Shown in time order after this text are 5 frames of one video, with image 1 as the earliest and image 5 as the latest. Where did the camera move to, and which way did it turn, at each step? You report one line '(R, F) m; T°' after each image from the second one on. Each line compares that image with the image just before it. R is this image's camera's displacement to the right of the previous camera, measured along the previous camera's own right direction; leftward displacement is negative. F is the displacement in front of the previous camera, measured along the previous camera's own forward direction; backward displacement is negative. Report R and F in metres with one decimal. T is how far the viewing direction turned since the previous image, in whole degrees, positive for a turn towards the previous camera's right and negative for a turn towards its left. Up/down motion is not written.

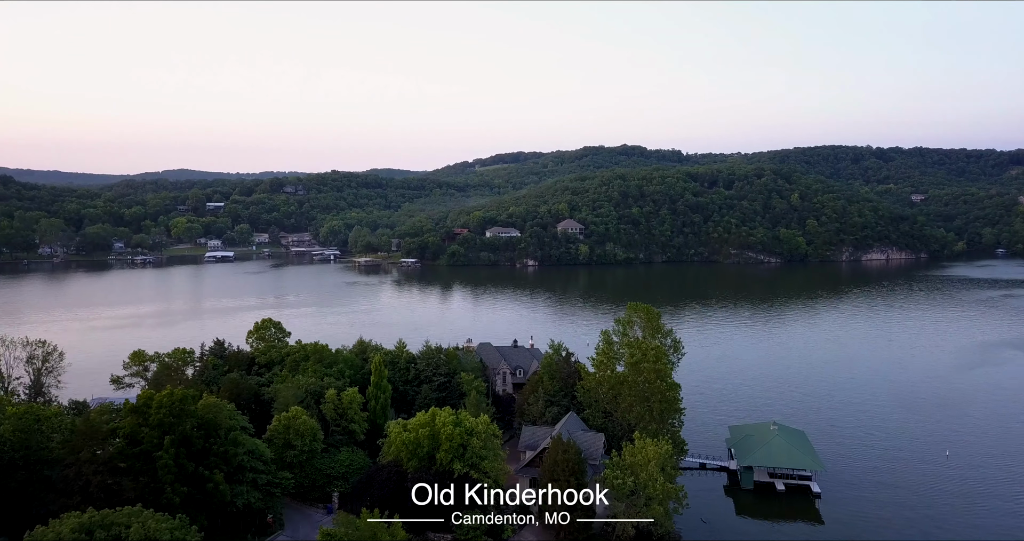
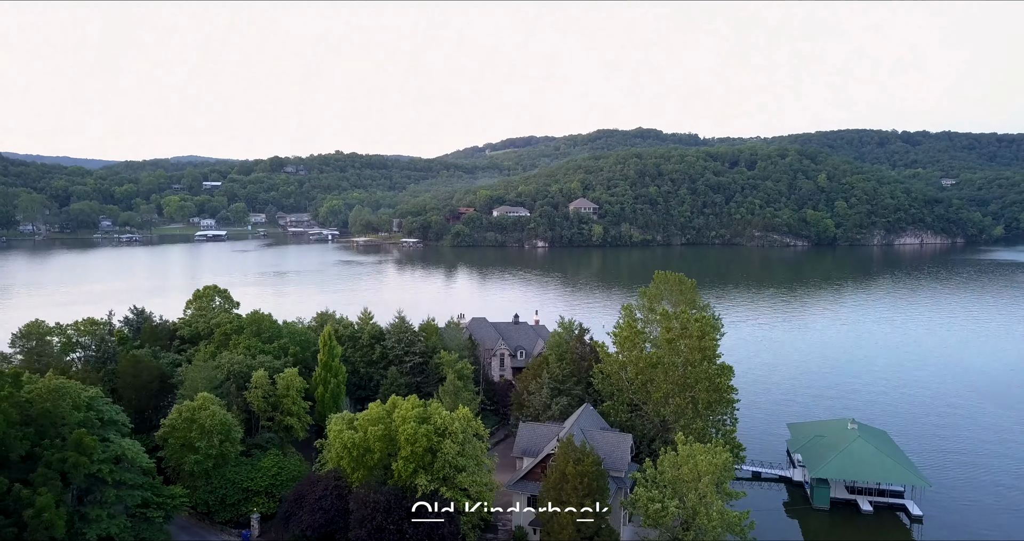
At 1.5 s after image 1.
(+1.1, +17.2) m; -1°
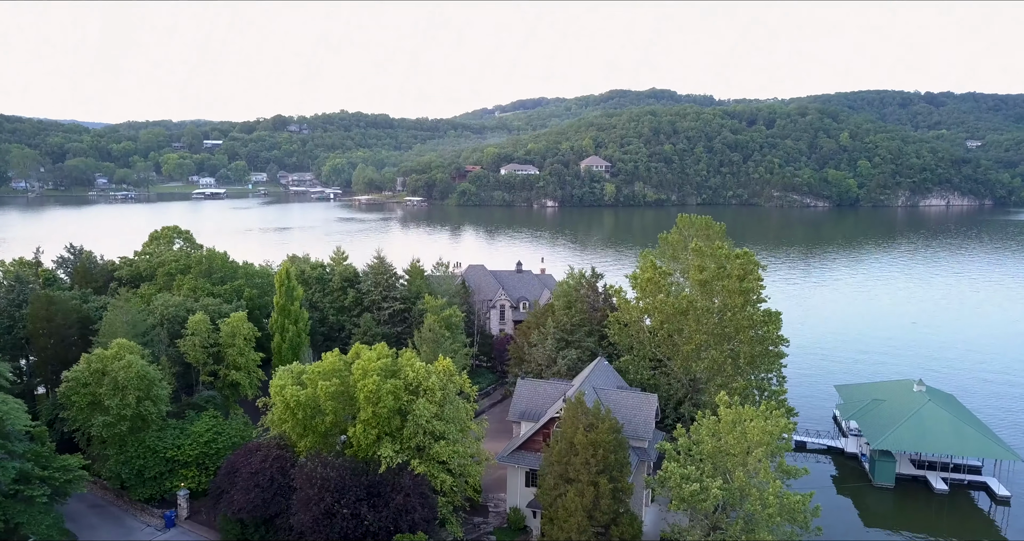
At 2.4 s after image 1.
(+0.7, +9.3) m; -1°
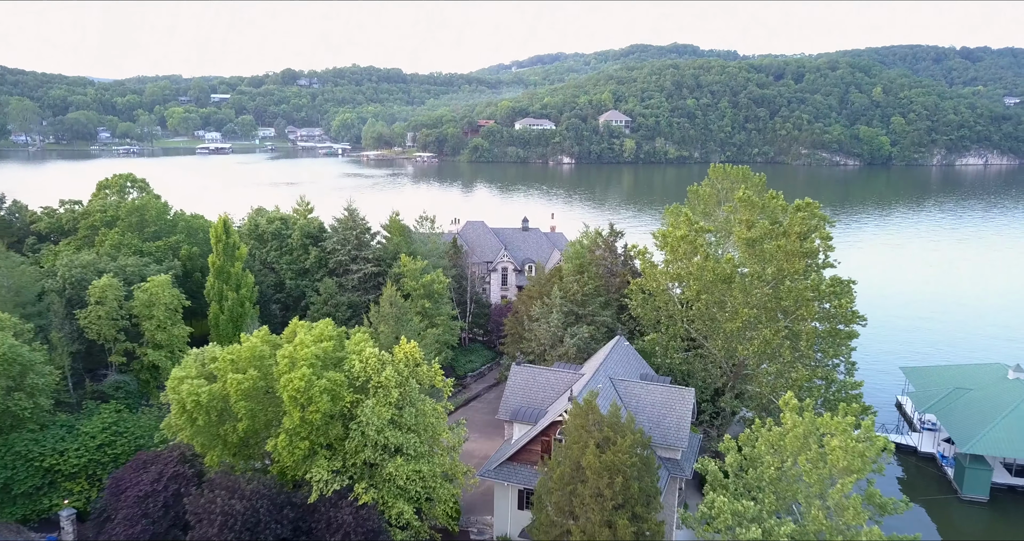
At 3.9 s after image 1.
(+0.9, +8.8) m; -1°
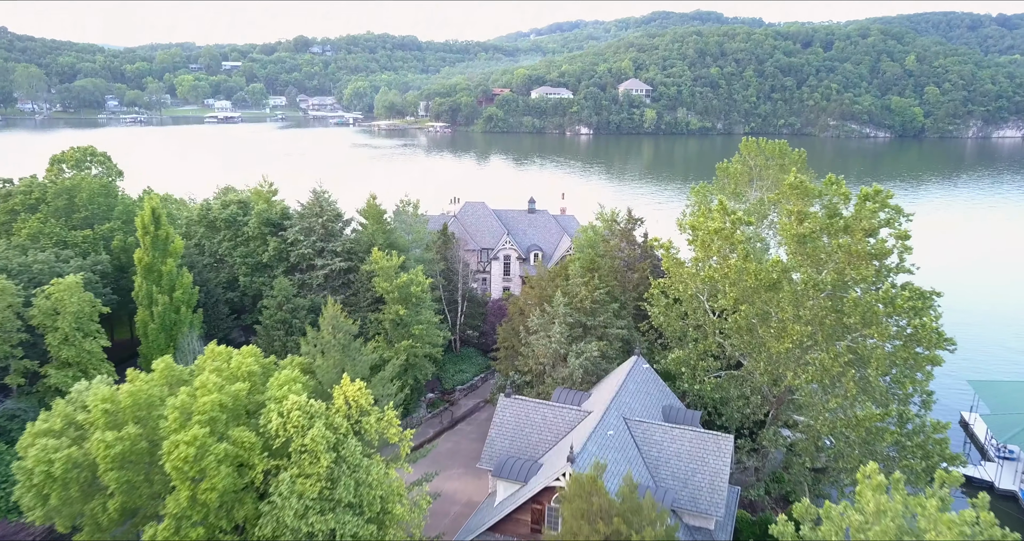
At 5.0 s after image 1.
(+0.9, +6.3) m; -1°
